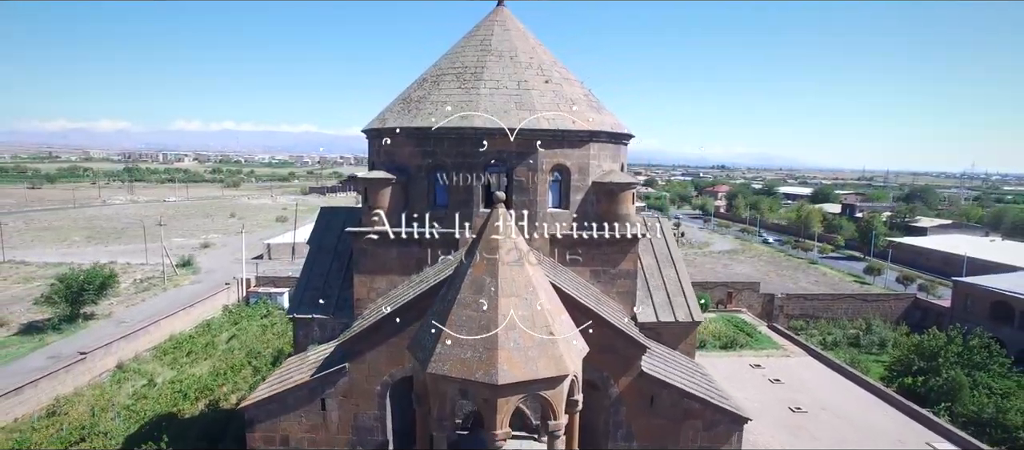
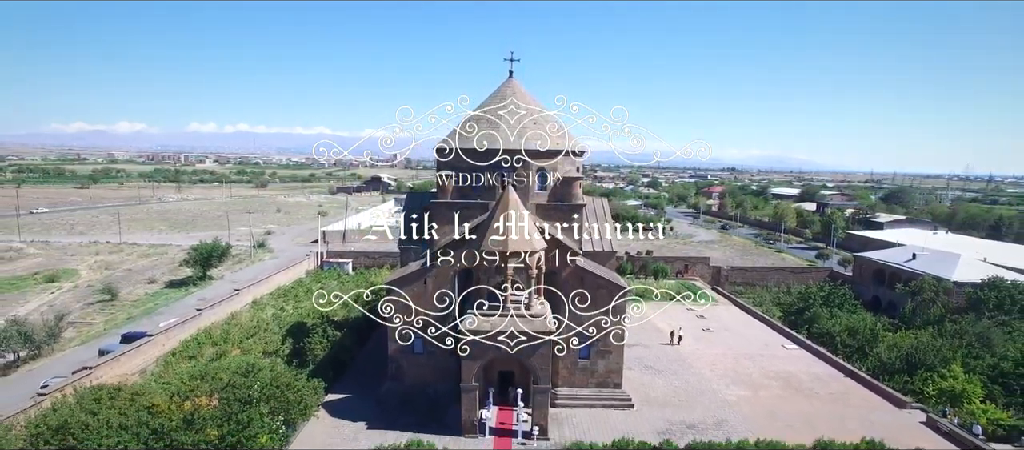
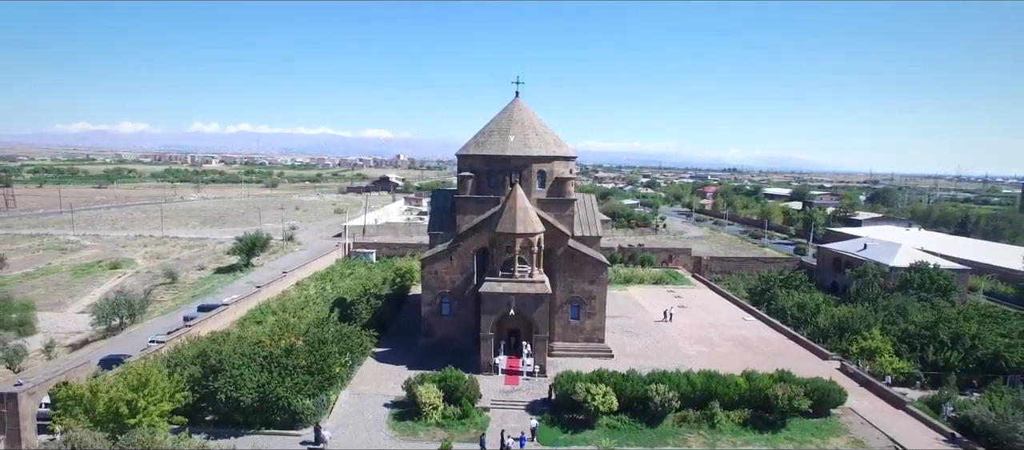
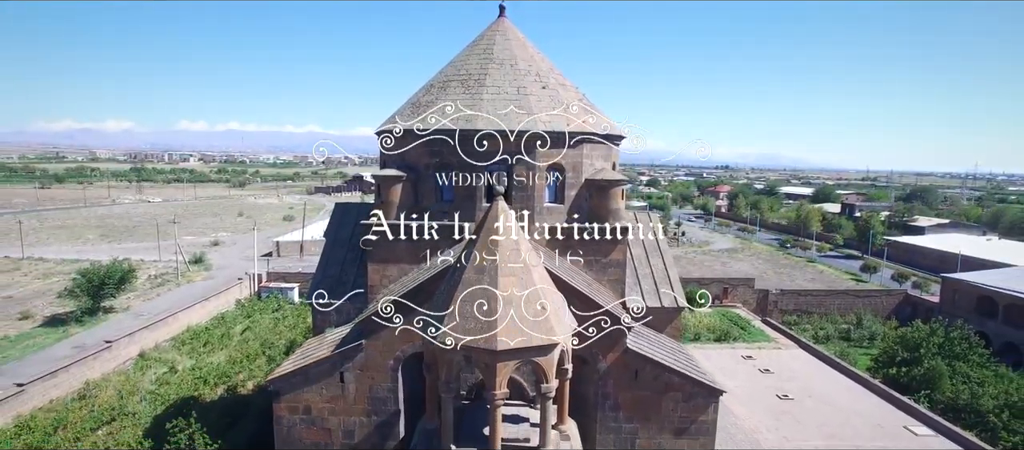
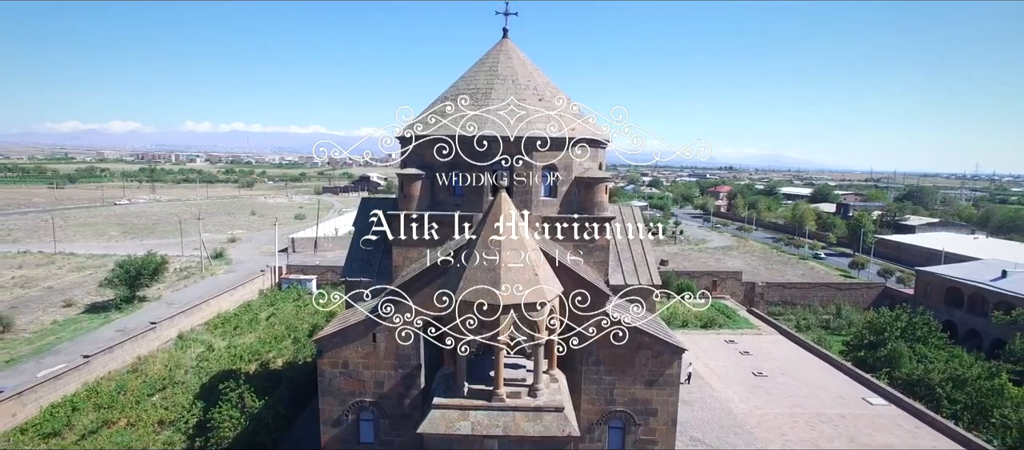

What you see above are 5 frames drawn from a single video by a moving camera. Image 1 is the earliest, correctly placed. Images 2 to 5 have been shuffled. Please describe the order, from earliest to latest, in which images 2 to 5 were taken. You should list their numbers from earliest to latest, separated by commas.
4, 5, 2, 3
